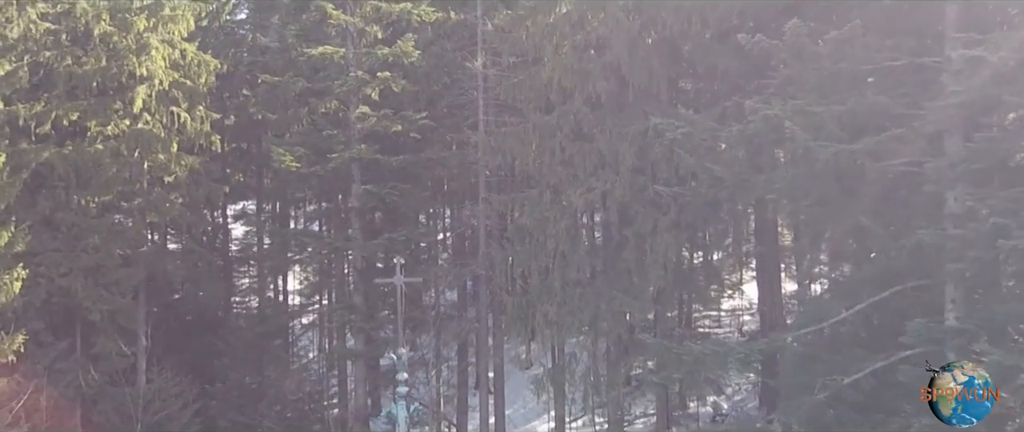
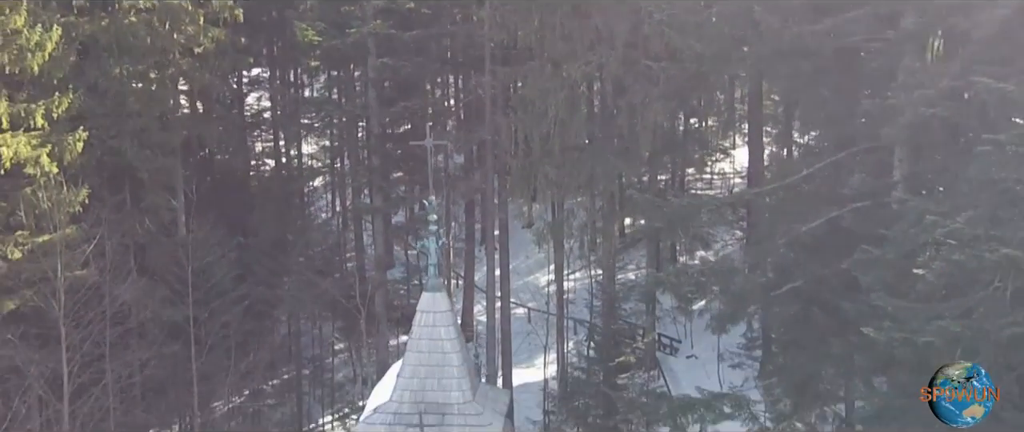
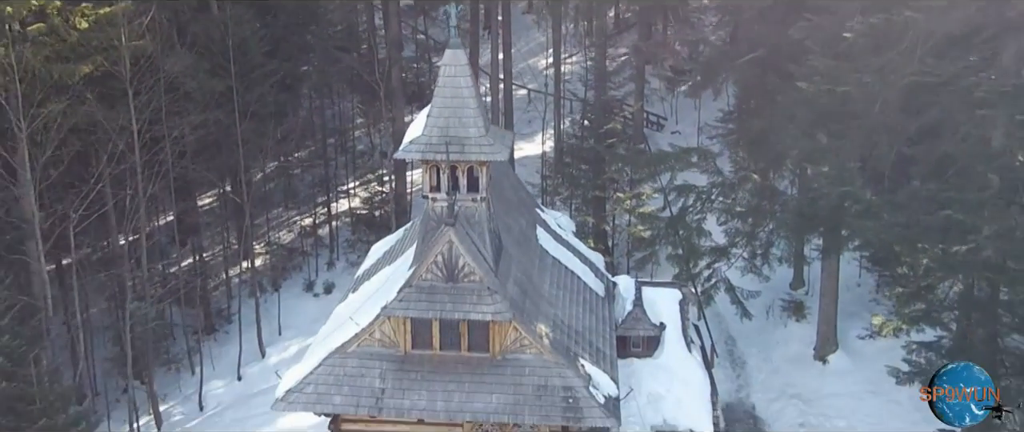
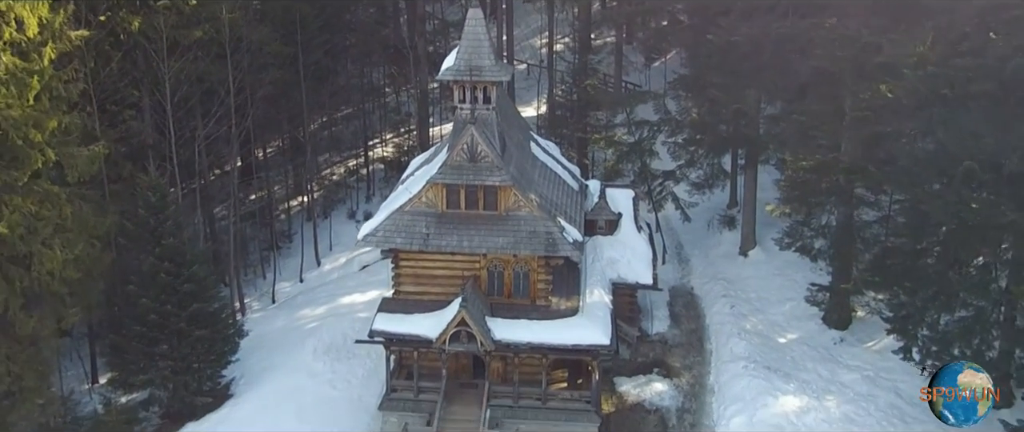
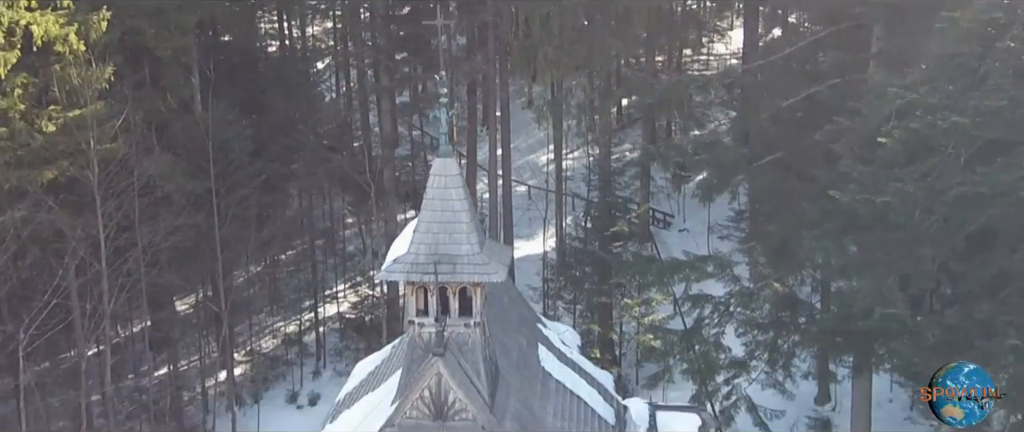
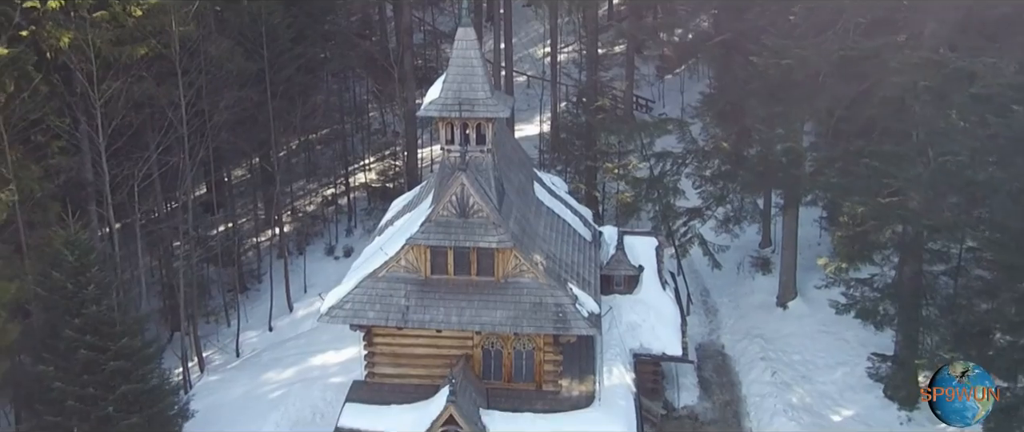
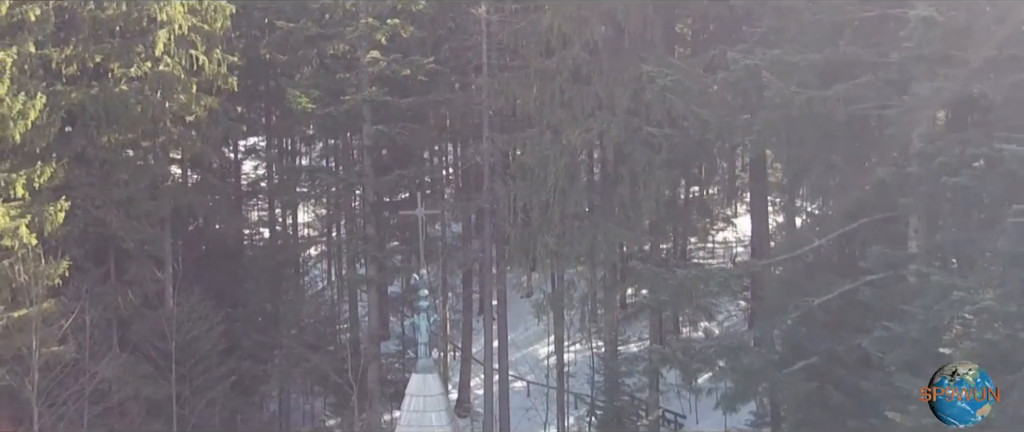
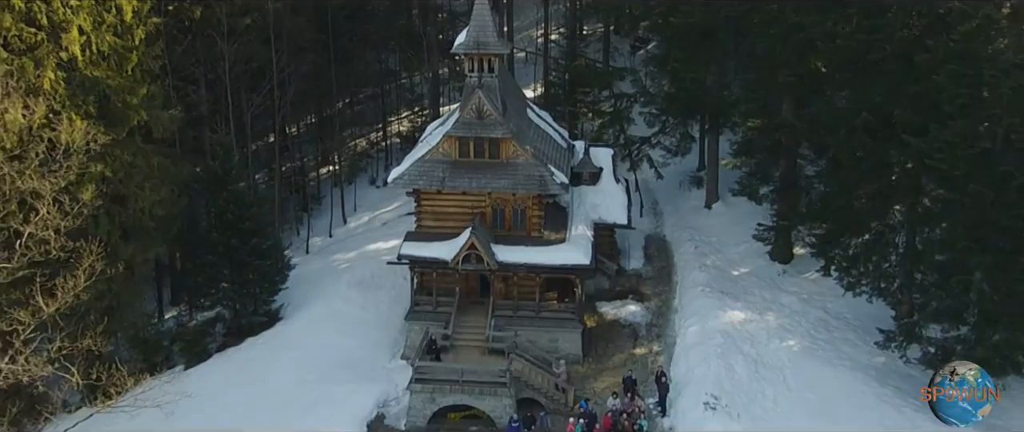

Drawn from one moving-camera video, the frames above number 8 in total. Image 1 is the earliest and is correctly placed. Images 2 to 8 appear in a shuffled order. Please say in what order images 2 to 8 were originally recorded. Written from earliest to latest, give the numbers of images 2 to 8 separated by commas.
7, 2, 5, 3, 6, 4, 8
